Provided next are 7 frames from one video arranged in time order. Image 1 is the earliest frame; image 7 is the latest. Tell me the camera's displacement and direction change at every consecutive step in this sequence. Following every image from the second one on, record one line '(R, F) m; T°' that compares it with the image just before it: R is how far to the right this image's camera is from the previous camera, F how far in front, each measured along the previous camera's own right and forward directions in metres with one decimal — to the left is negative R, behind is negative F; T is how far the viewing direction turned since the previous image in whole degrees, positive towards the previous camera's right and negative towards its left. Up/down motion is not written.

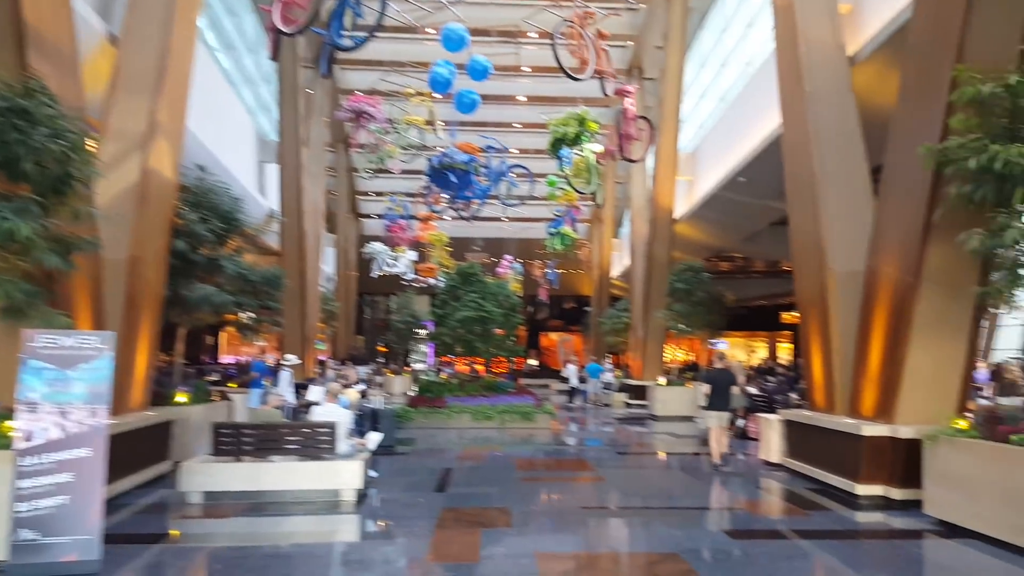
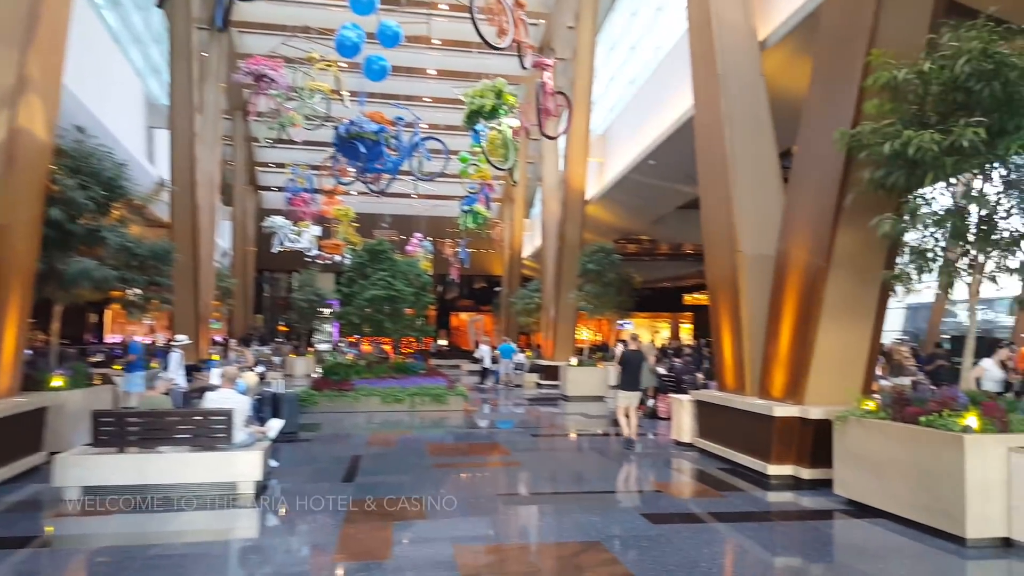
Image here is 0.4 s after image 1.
(0.0, +0.3) m; +7°
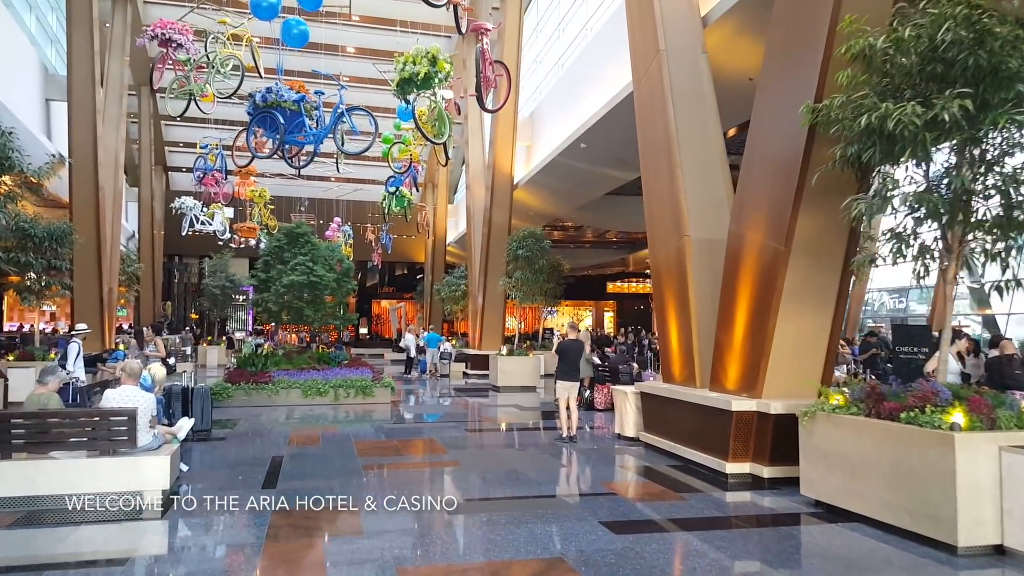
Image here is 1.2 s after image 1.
(-0.1, +0.5) m; +6°
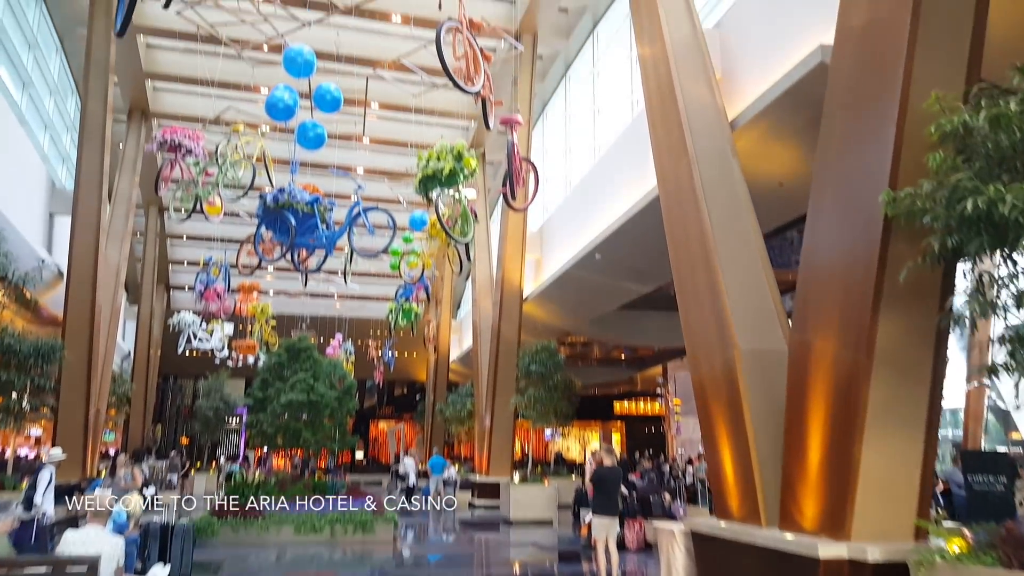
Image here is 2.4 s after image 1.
(-0.2, +0.8) m; 0°
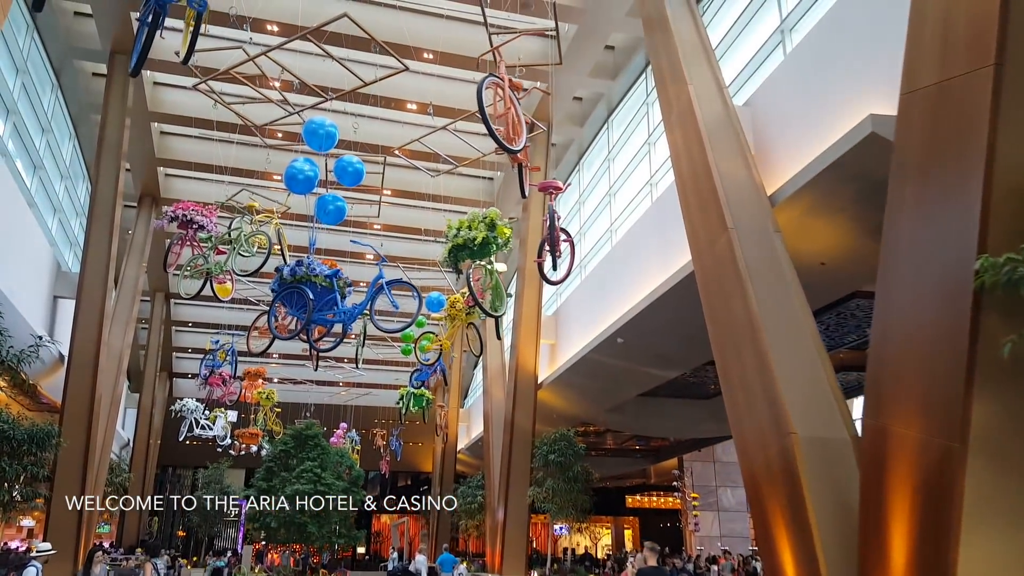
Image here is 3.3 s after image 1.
(-0.2, +0.5) m; 0°
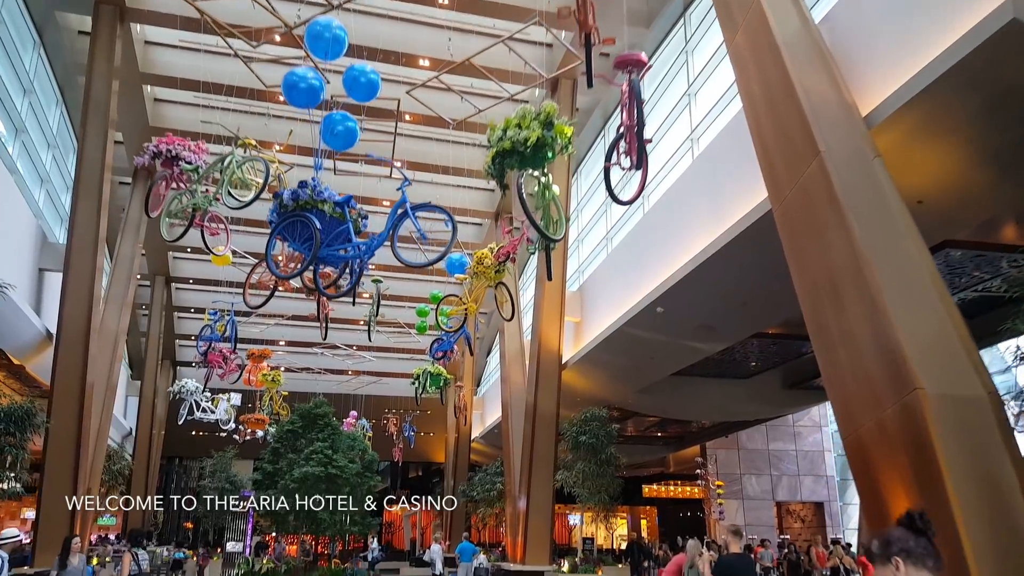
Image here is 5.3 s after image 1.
(-0.3, +1.2) m; -1°
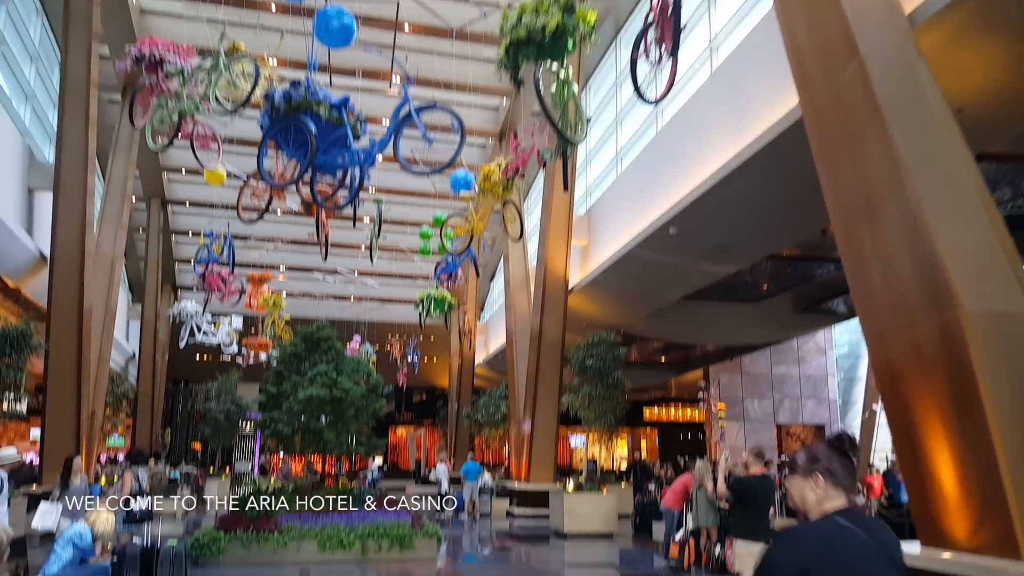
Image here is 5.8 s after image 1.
(-0.1, +0.3) m; 0°
